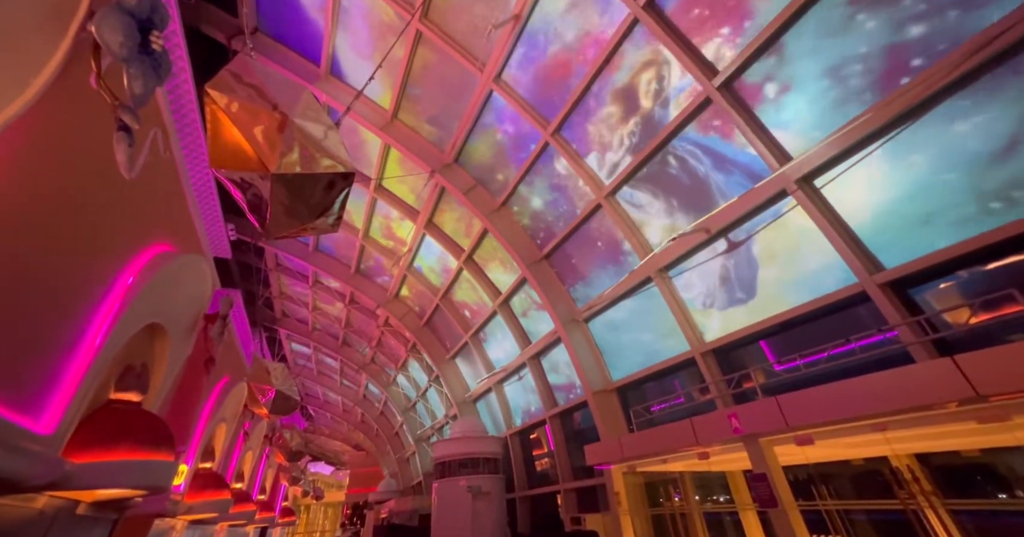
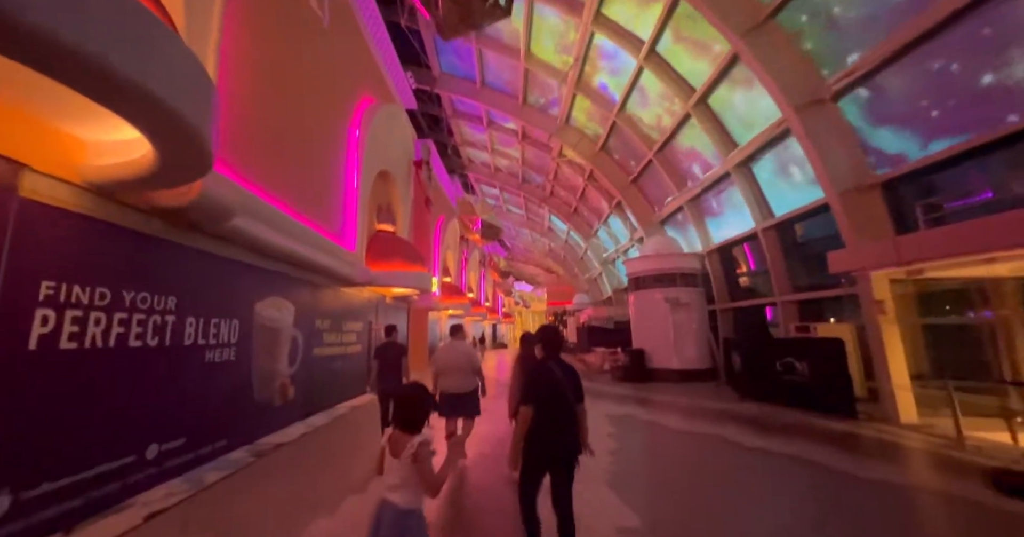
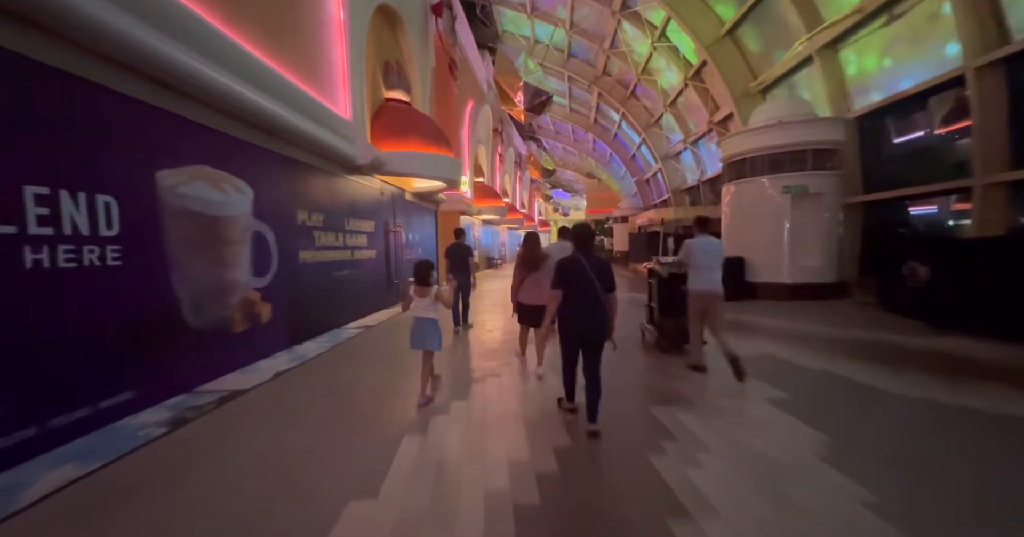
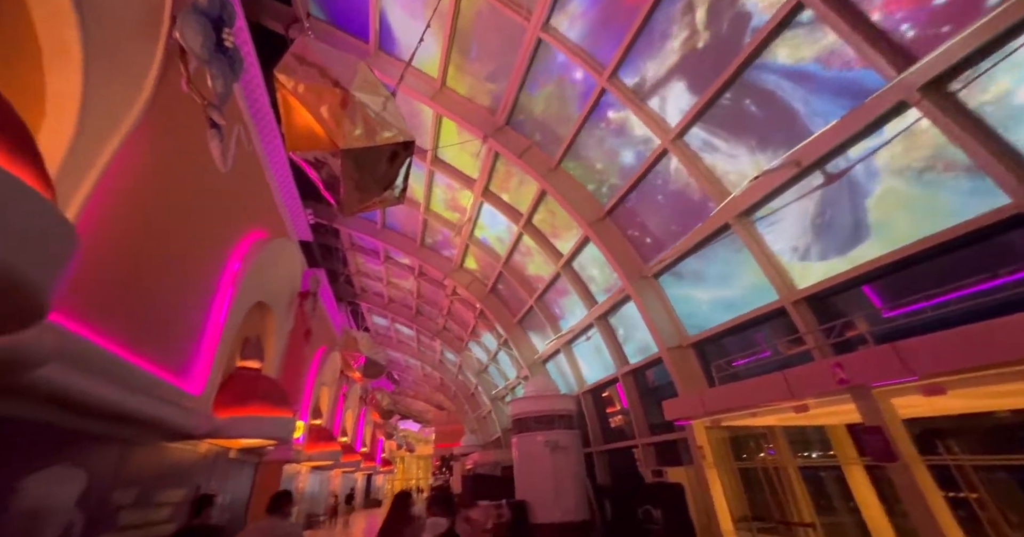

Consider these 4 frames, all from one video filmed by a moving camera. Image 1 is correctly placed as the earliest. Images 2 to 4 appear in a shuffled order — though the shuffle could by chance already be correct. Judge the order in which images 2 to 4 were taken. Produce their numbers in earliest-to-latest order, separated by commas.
4, 2, 3
